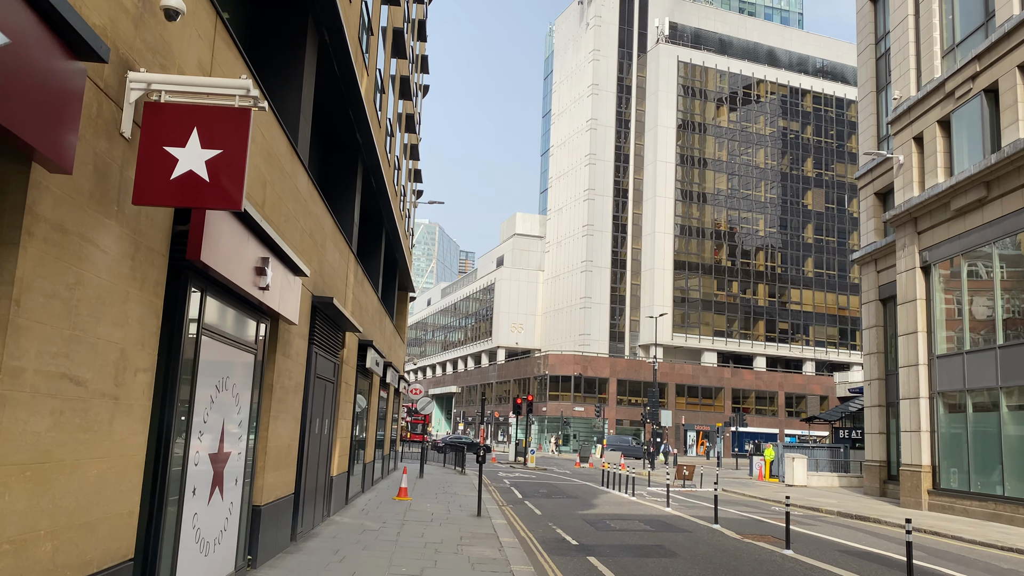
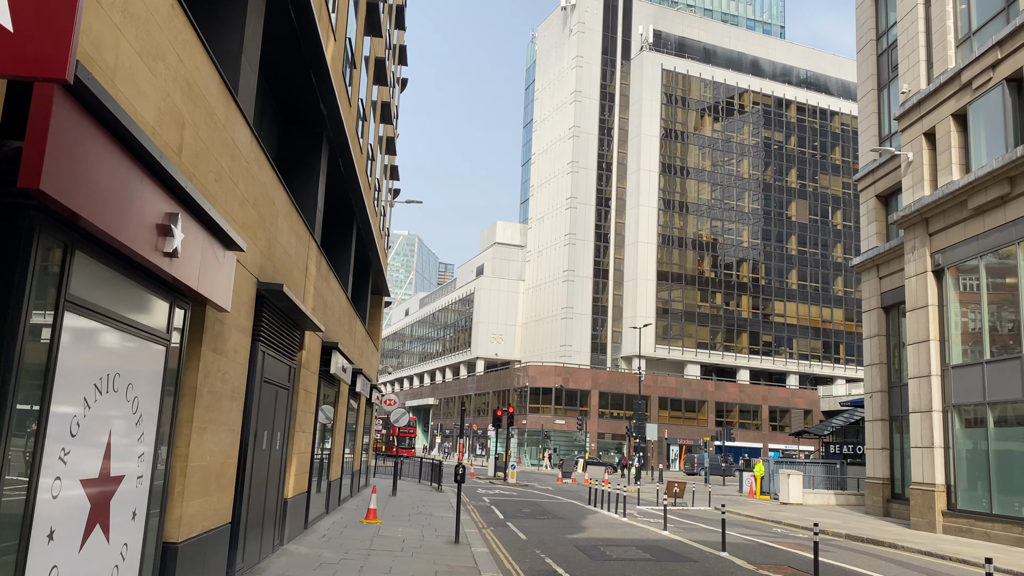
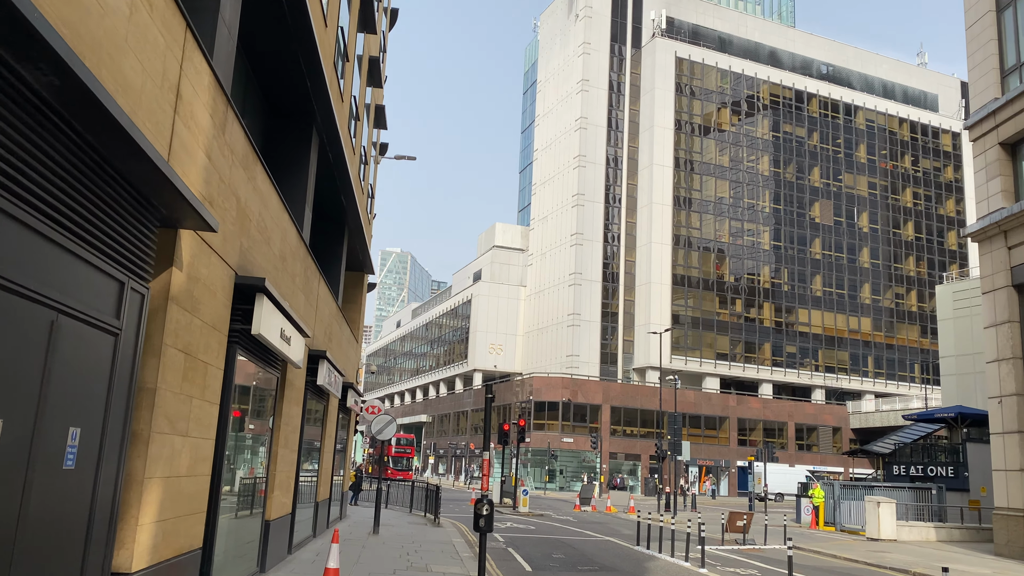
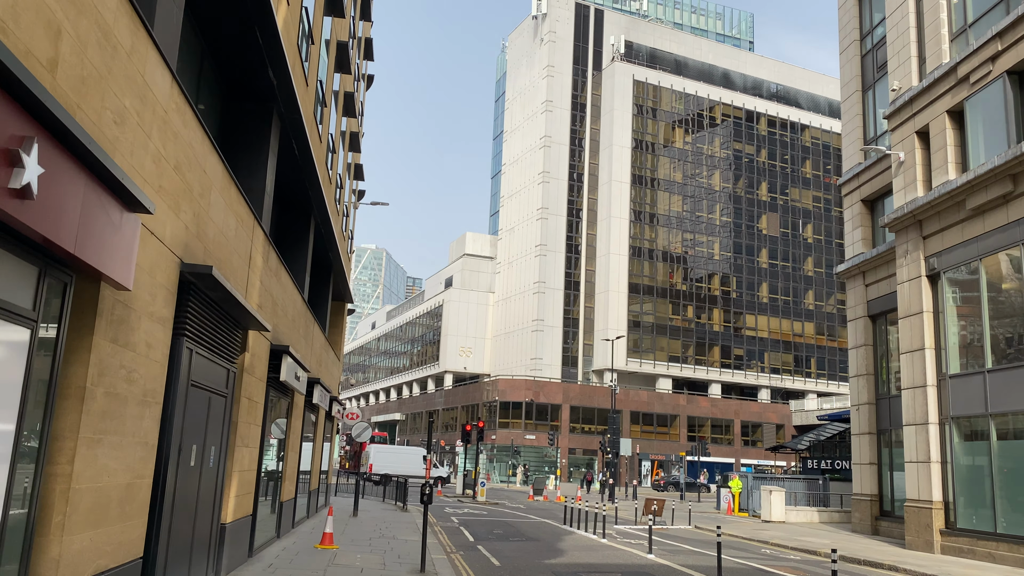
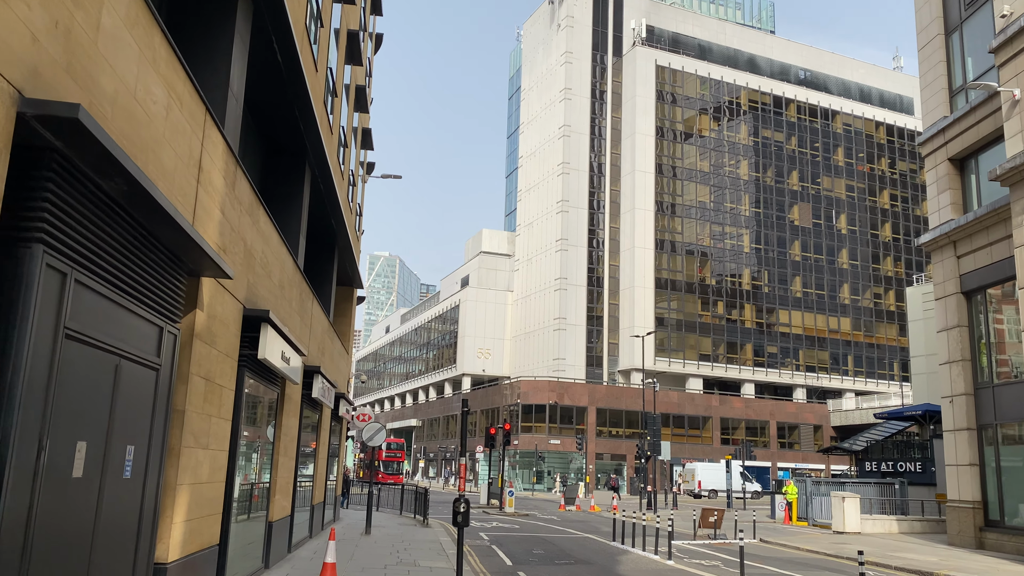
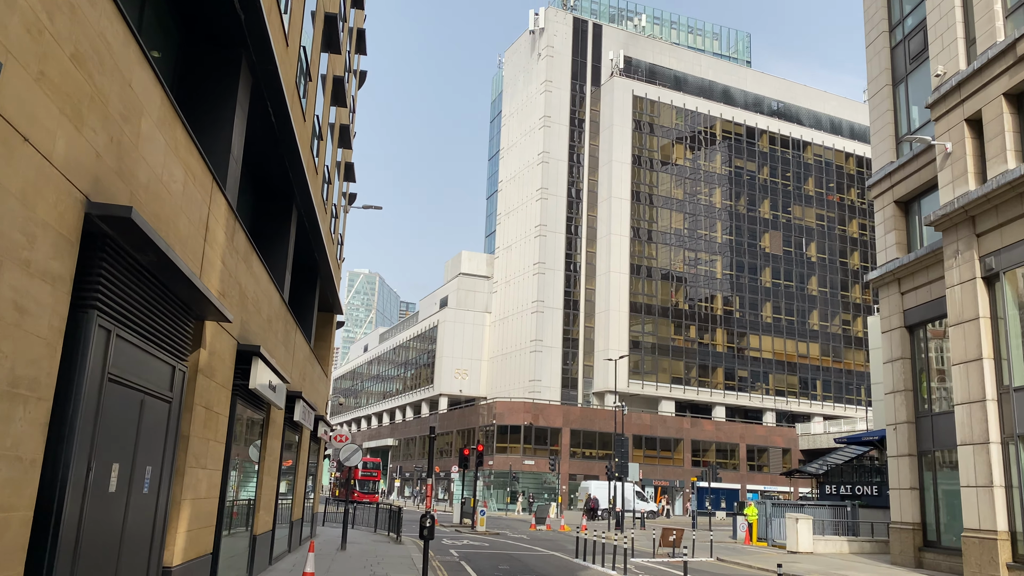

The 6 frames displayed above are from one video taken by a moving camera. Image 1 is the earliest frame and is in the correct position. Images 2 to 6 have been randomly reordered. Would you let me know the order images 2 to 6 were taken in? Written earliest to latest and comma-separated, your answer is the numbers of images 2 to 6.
2, 4, 6, 5, 3
